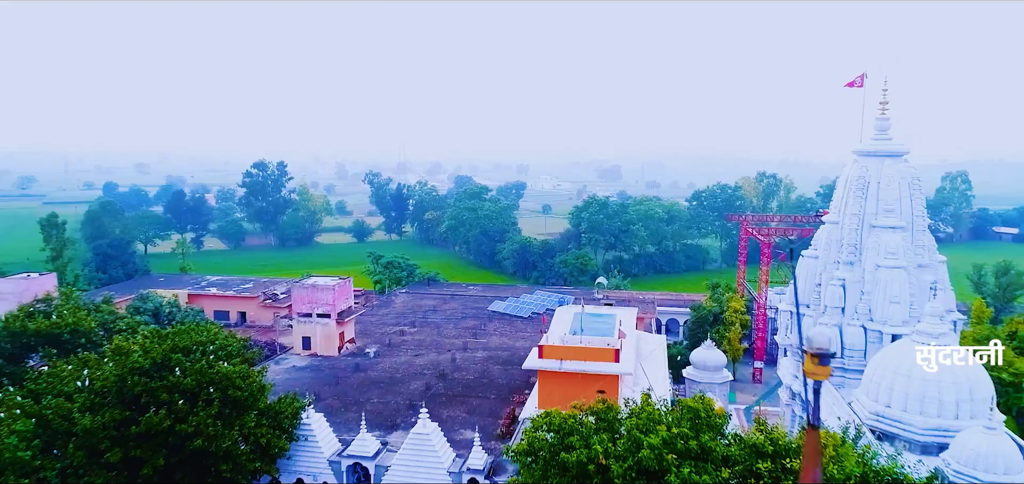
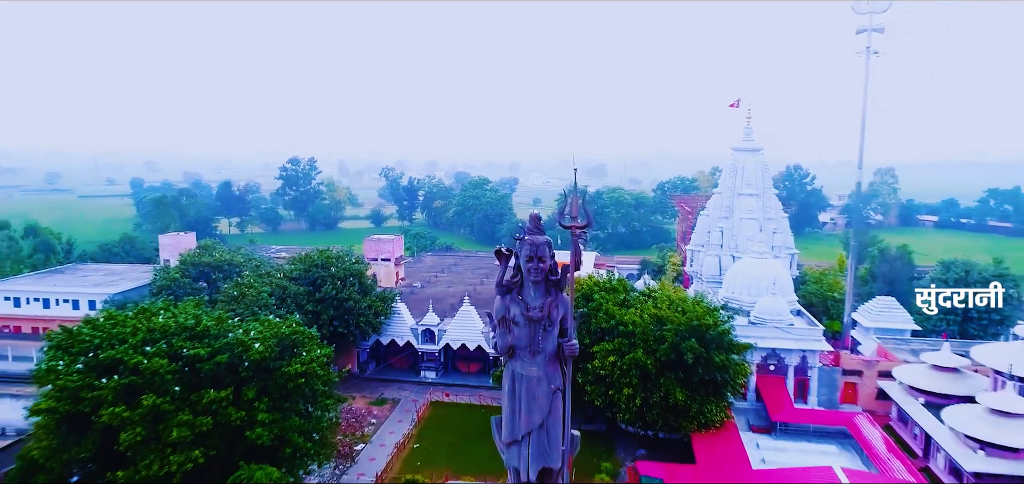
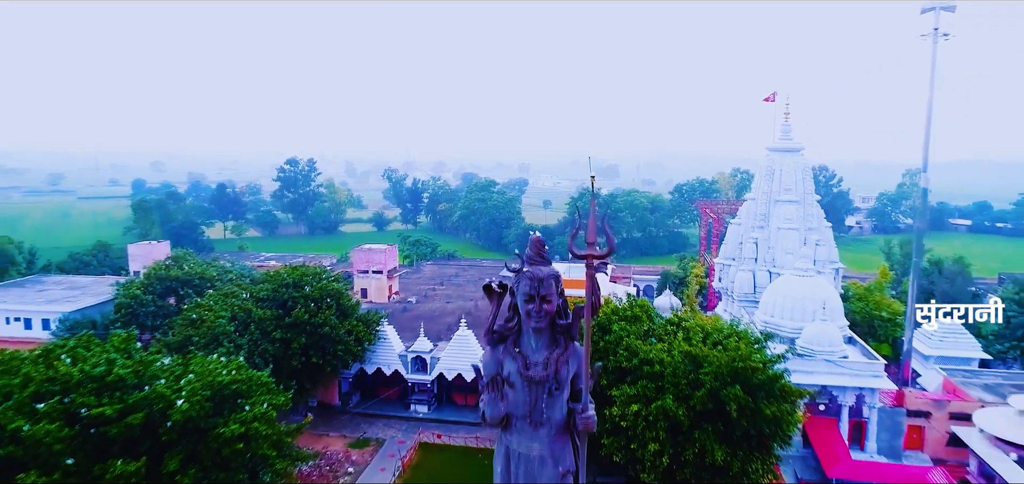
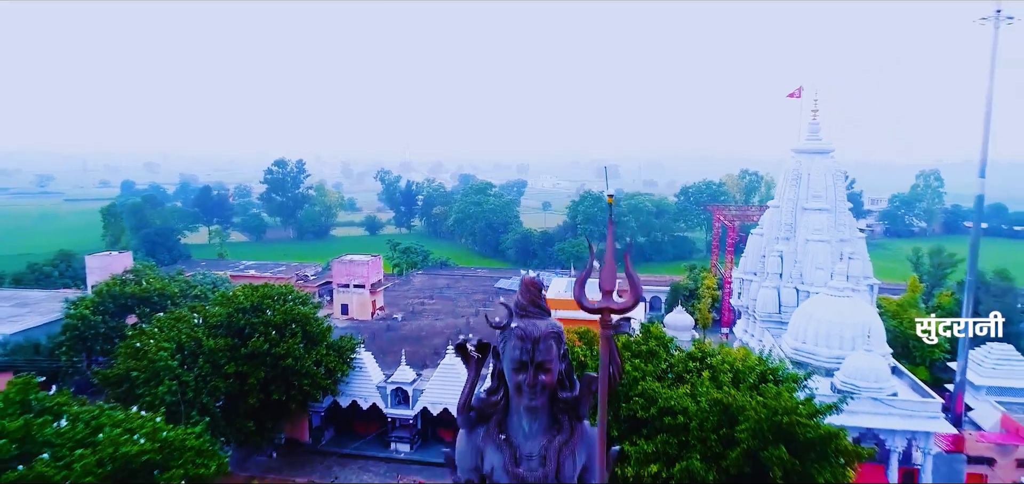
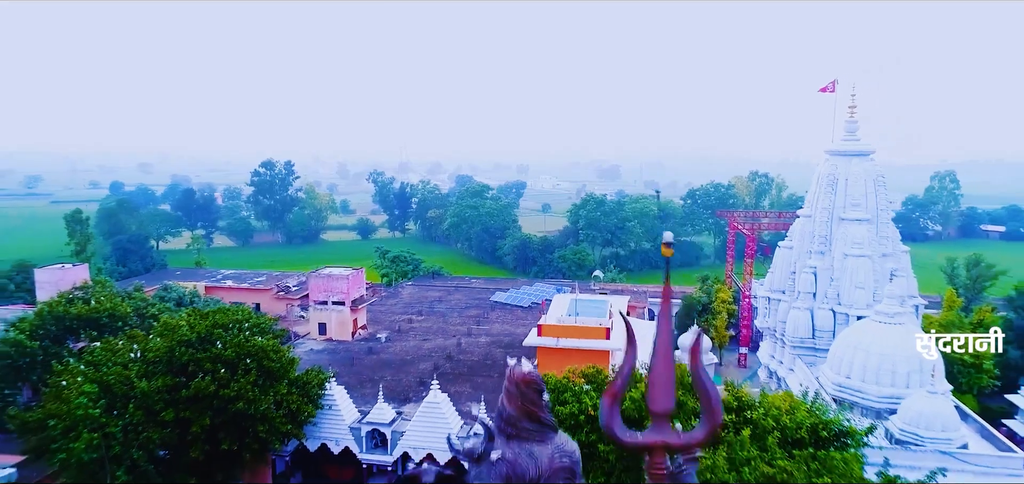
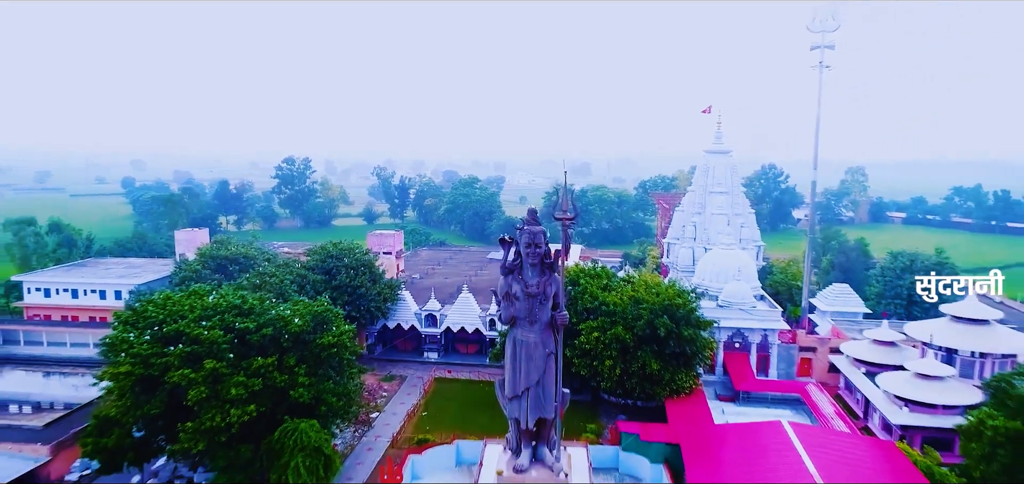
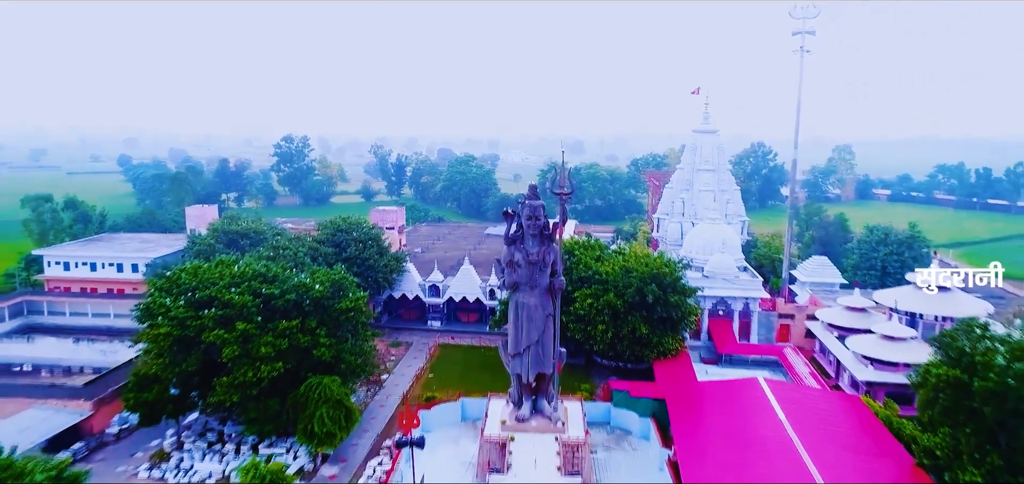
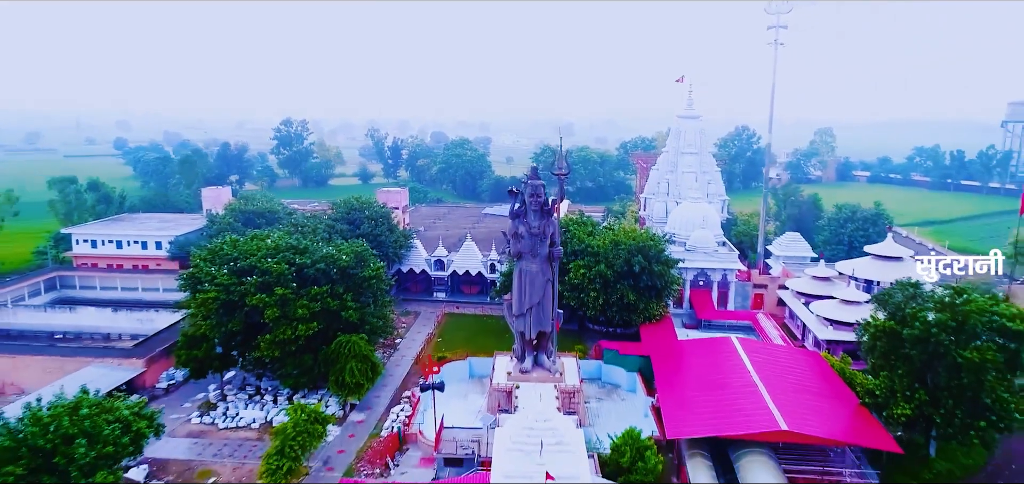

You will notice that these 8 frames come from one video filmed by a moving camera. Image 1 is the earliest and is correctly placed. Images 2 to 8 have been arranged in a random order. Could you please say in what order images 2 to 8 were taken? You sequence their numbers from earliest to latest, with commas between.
5, 4, 3, 2, 6, 7, 8
